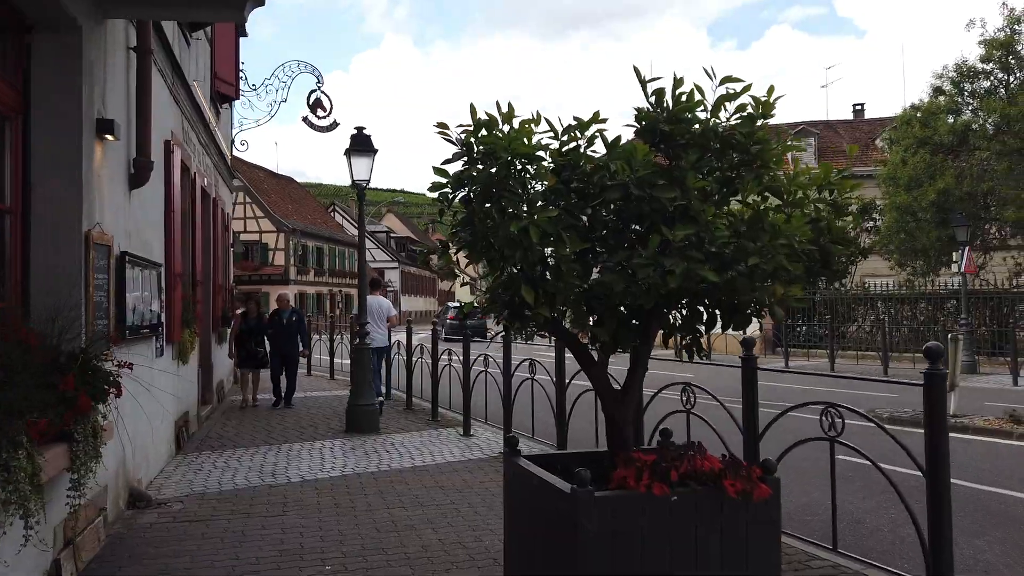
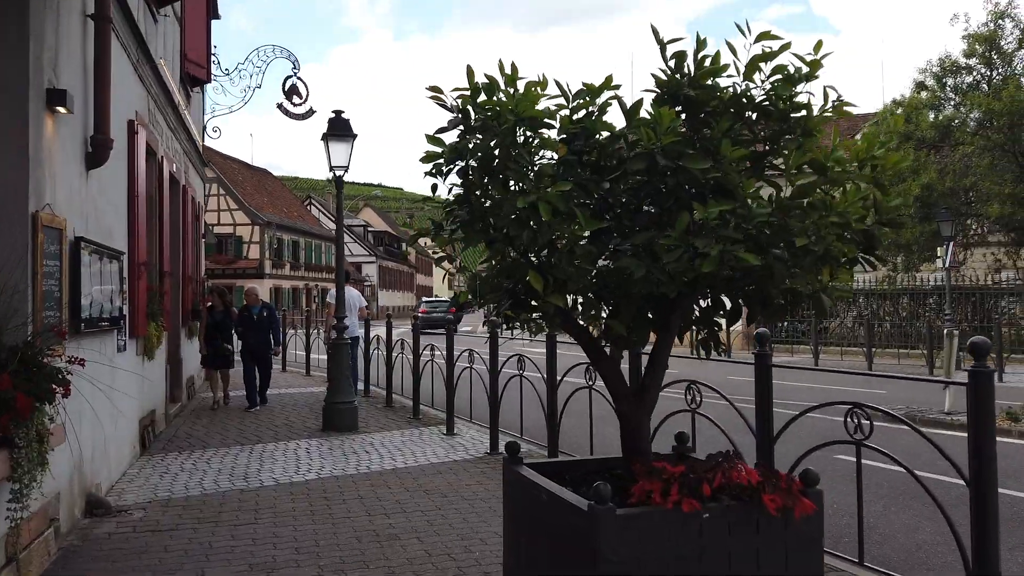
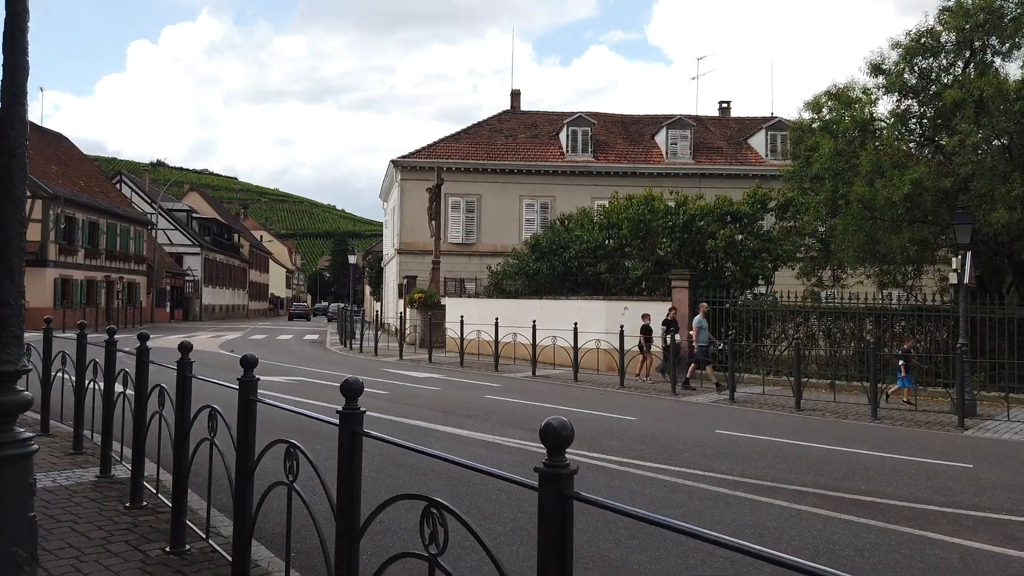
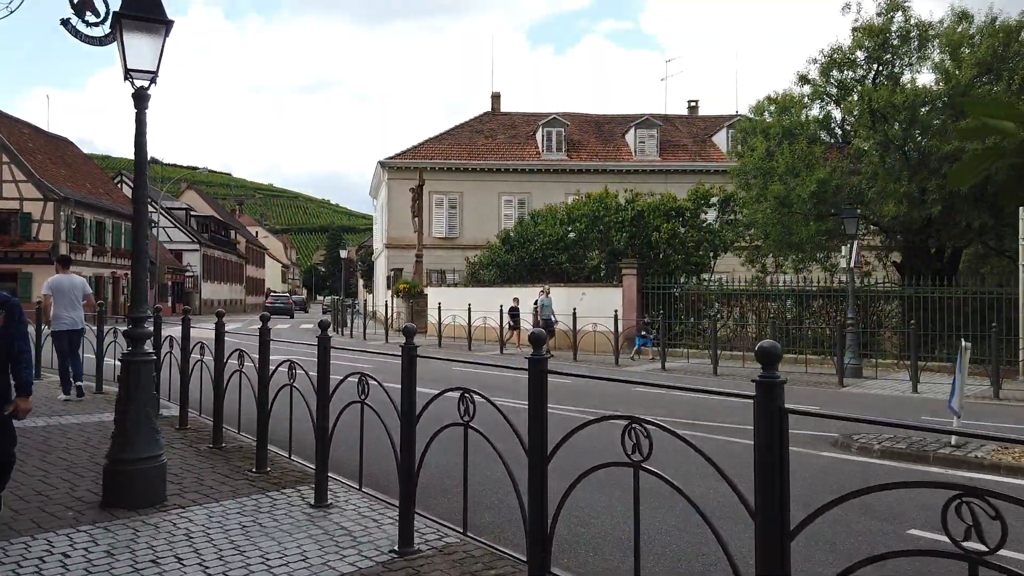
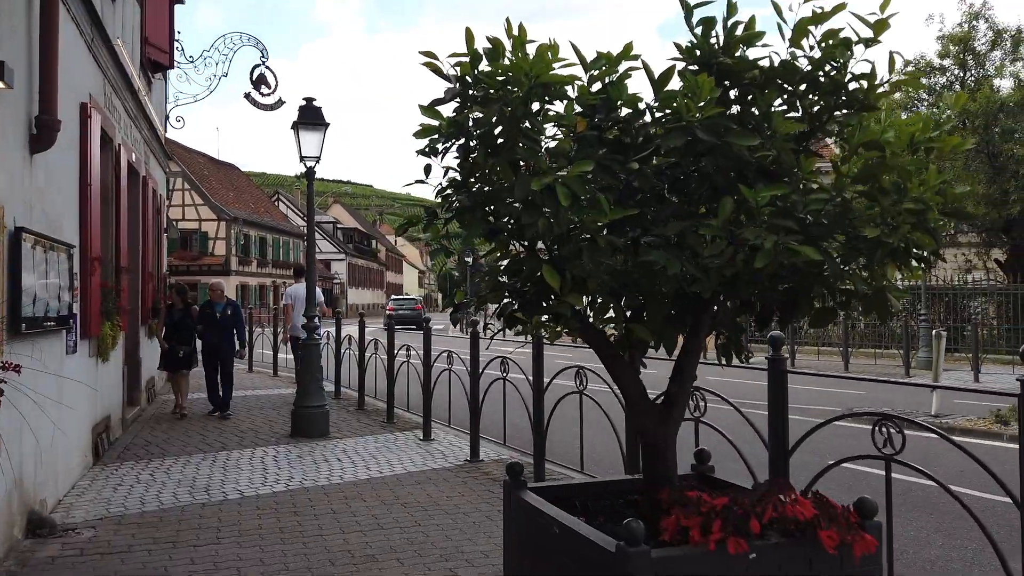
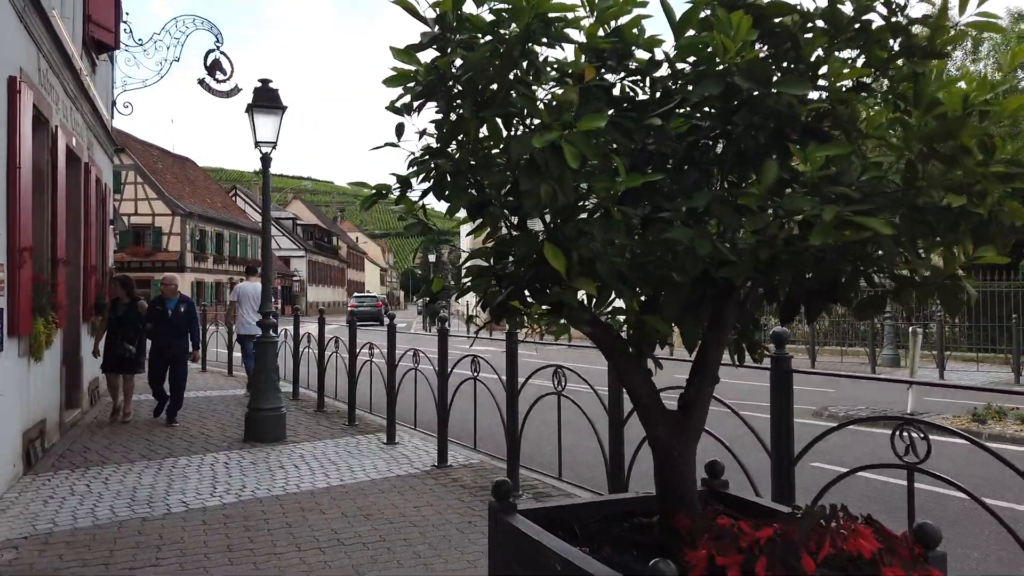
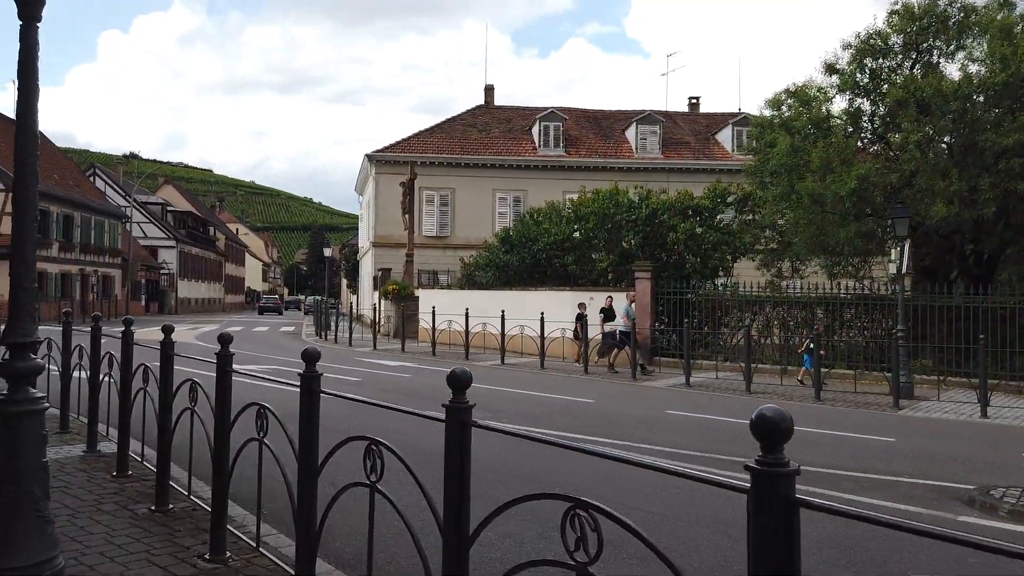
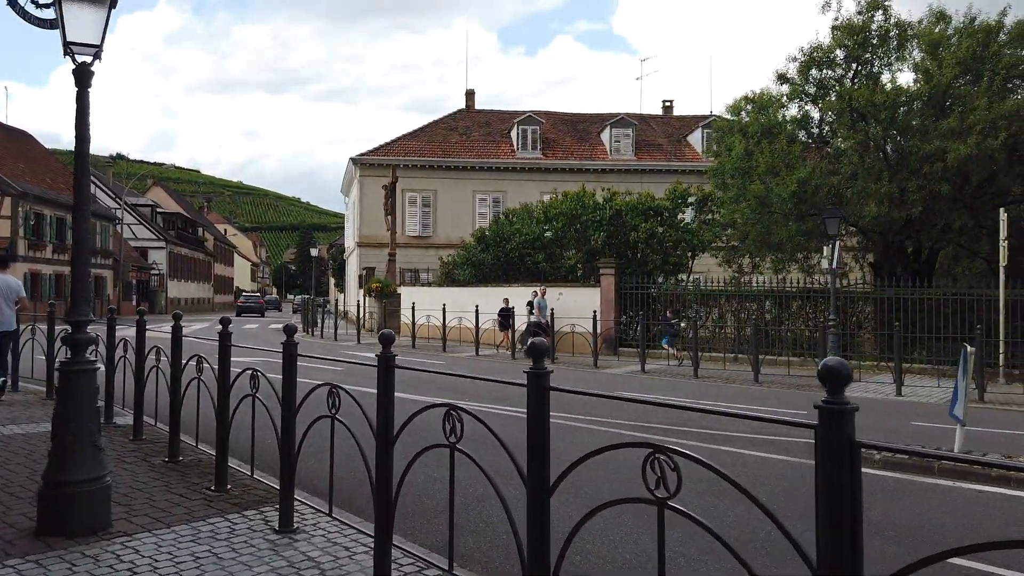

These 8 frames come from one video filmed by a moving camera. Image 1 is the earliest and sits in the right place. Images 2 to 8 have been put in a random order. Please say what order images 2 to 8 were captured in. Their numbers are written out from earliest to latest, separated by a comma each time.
2, 5, 6, 4, 8, 7, 3
